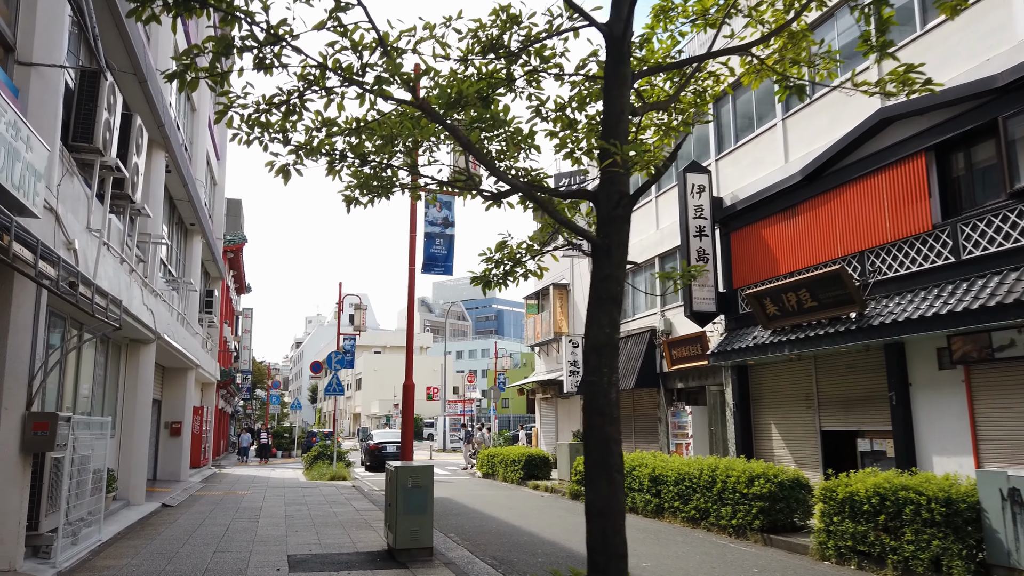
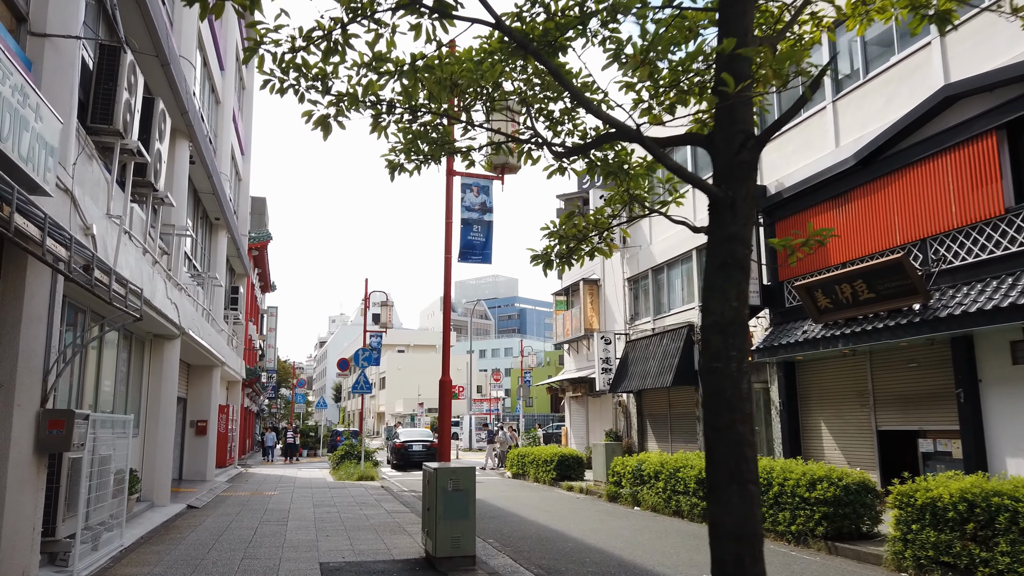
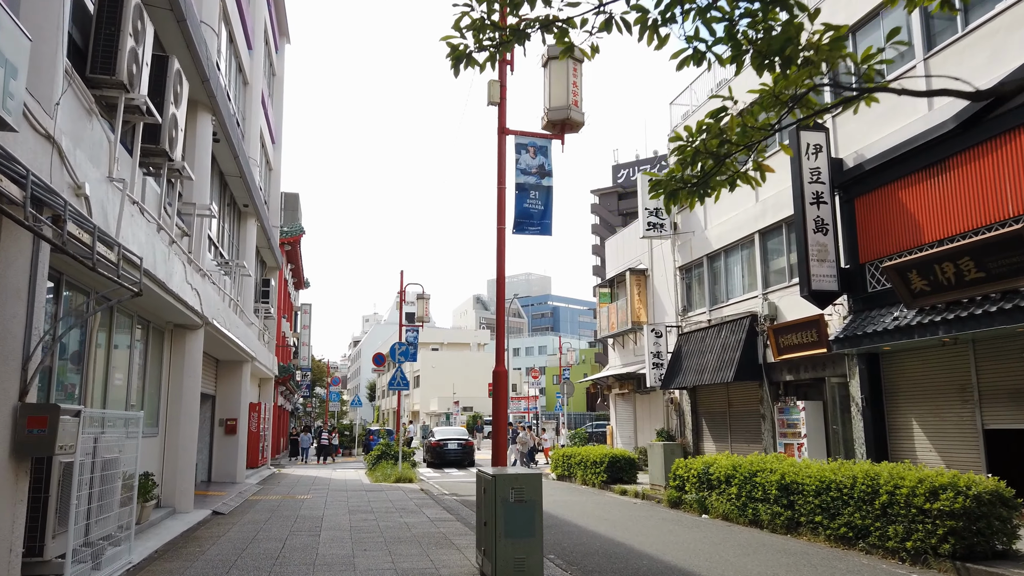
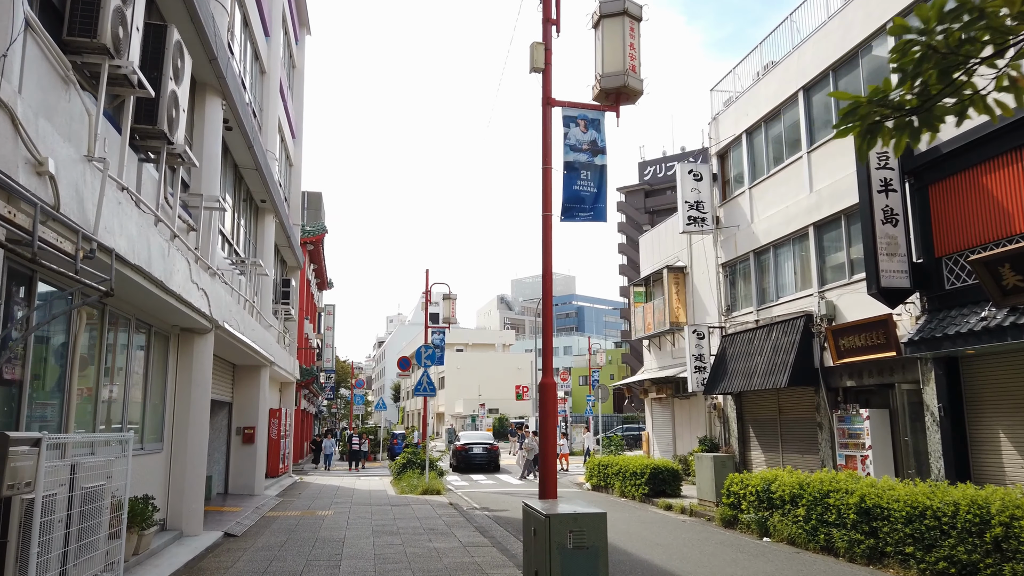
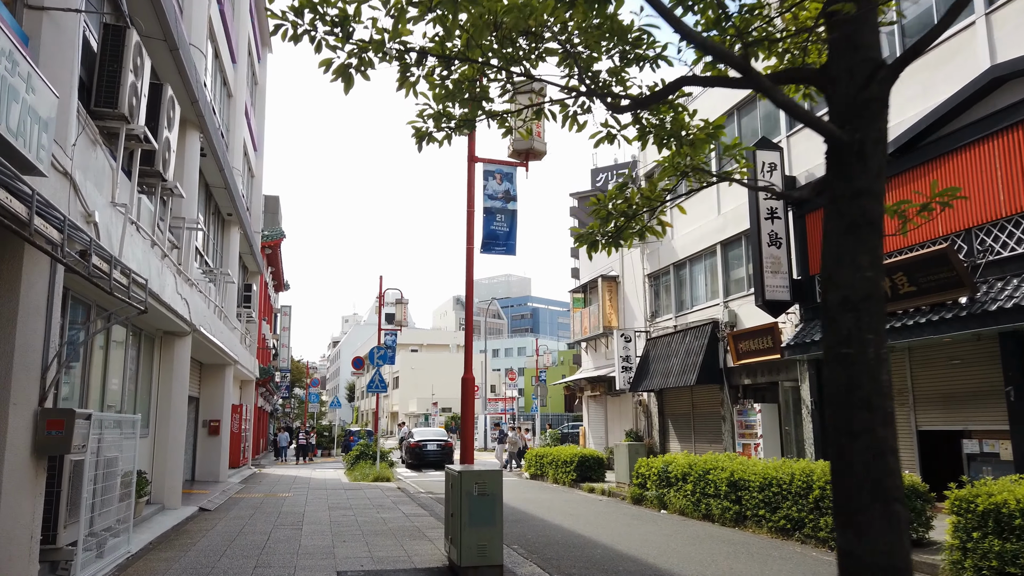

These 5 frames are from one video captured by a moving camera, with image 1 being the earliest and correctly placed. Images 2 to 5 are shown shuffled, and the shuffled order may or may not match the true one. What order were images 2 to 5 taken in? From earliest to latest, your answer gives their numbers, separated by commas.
2, 5, 3, 4
